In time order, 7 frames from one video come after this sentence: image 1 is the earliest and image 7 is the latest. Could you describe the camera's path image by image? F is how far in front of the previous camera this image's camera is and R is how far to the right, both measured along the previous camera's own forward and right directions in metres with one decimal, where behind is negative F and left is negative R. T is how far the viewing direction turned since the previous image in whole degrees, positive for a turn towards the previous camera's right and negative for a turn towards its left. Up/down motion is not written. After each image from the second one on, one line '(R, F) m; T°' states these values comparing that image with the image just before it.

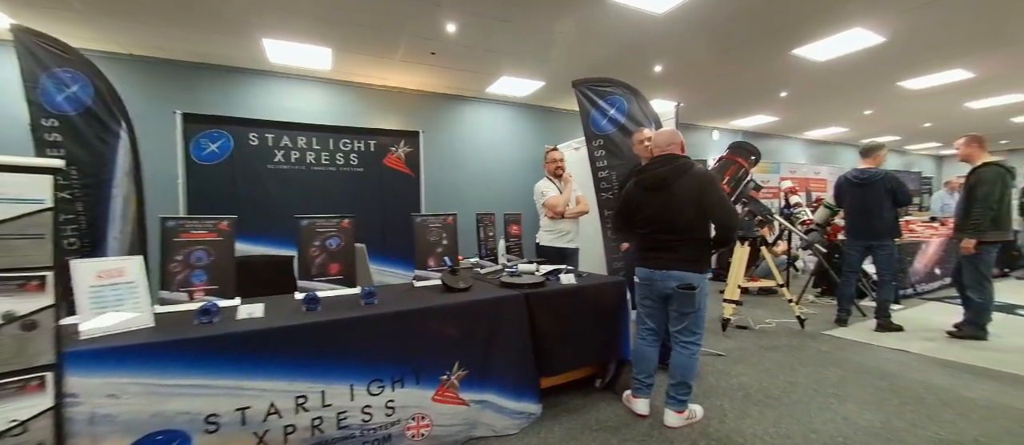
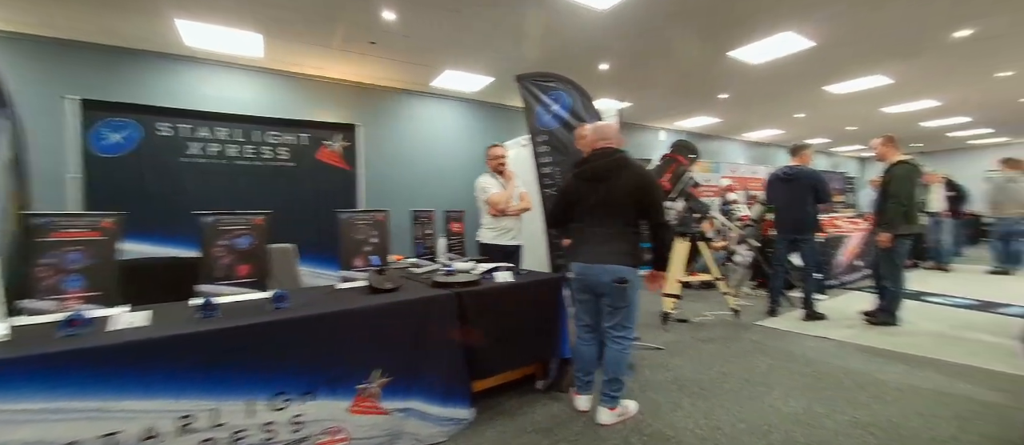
(+0.2, +0.1) m; +5°
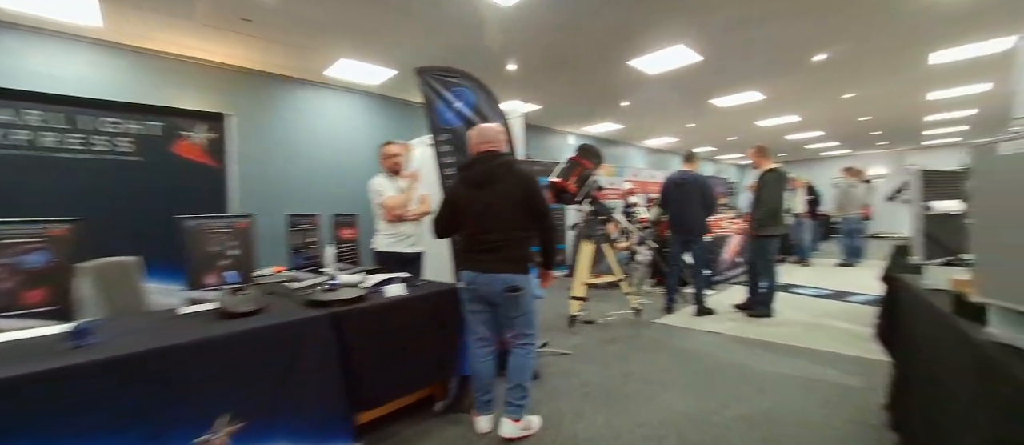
(+0.2, +0.2) m; +12°
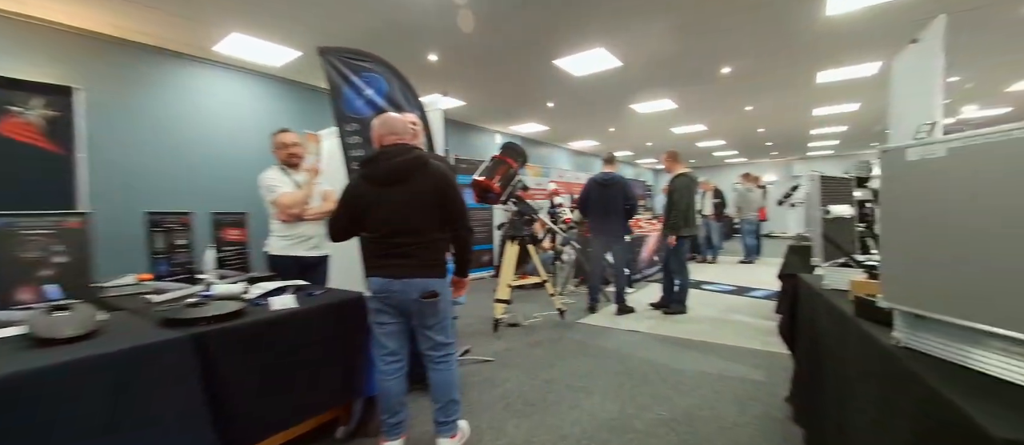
(+0.1, +0.2) m; +10°
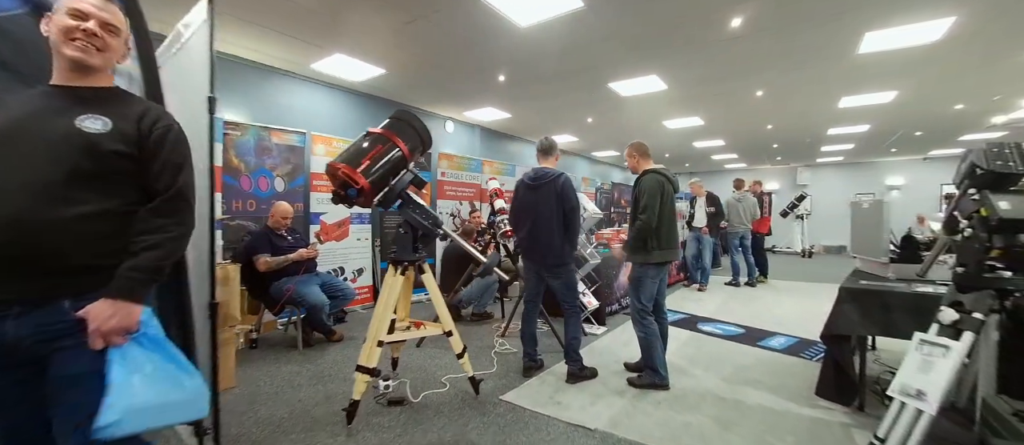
(+0.6, +1.3) m; +1°
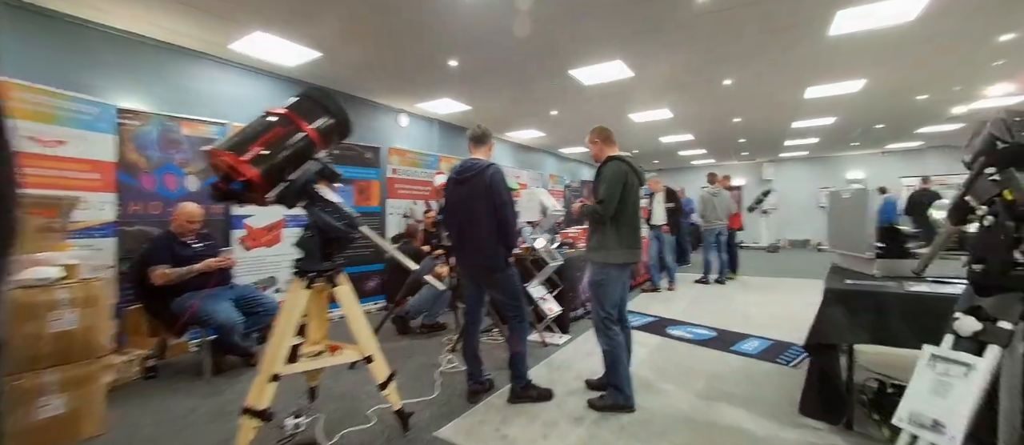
(+0.2, +0.4) m; +4°
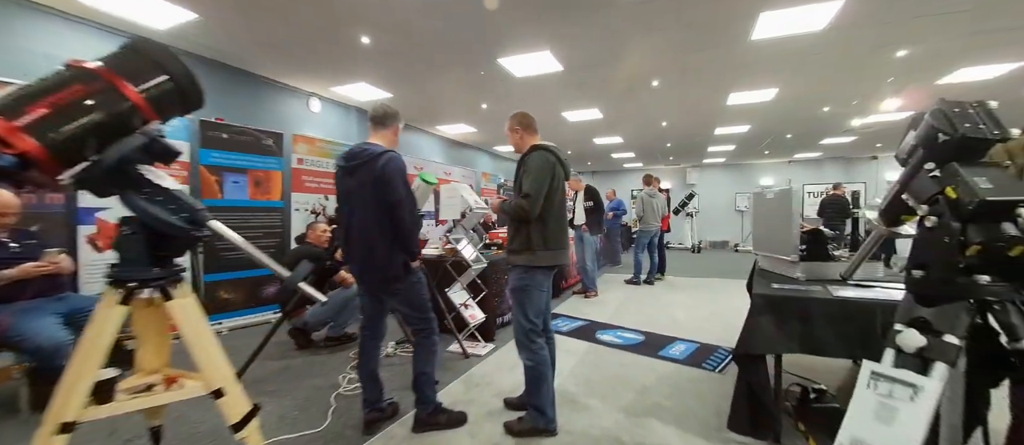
(+0.2, +0.3) m; +9°
